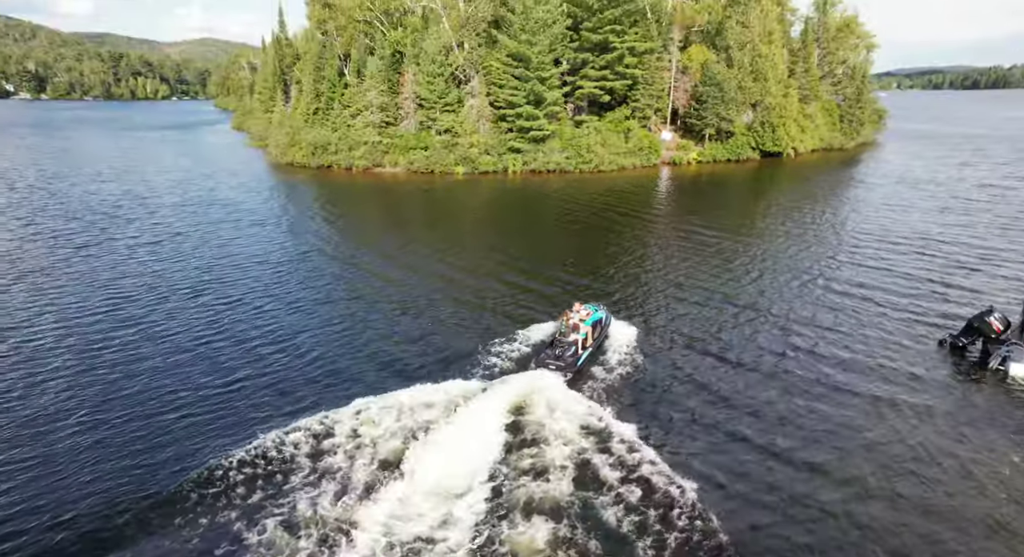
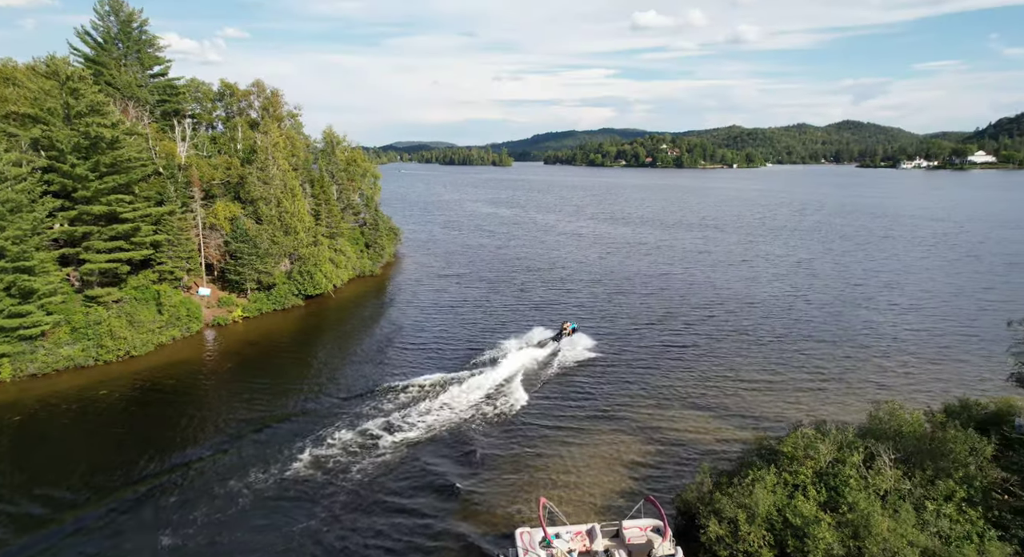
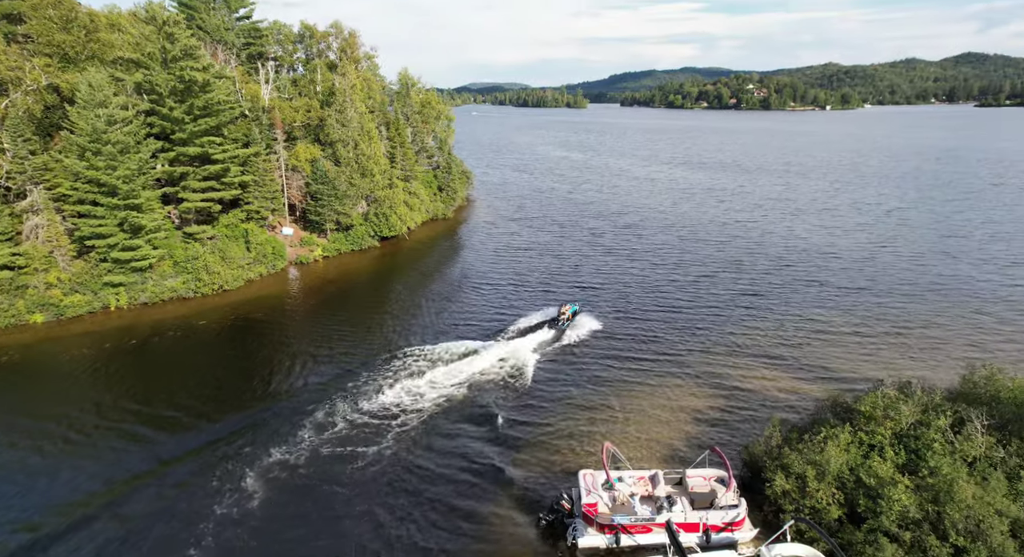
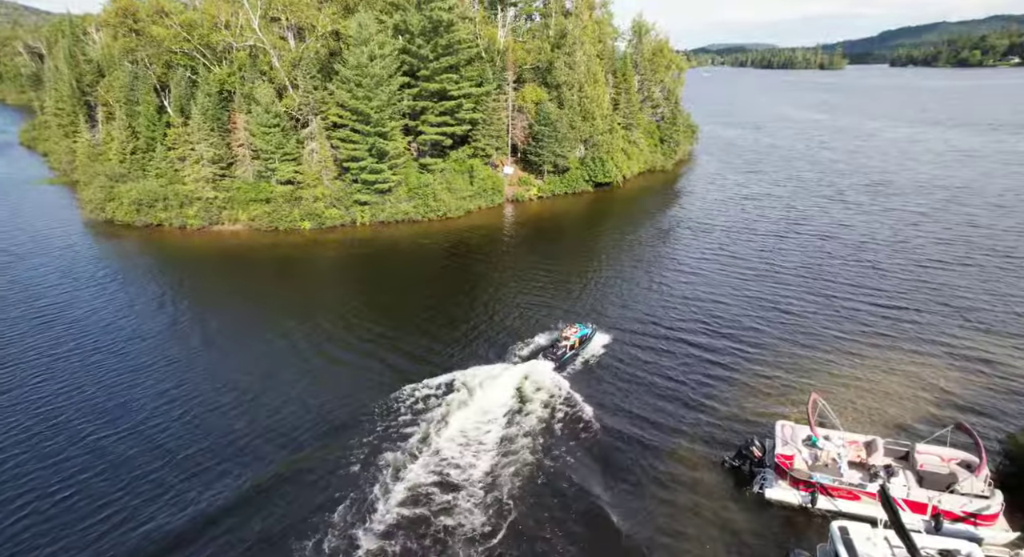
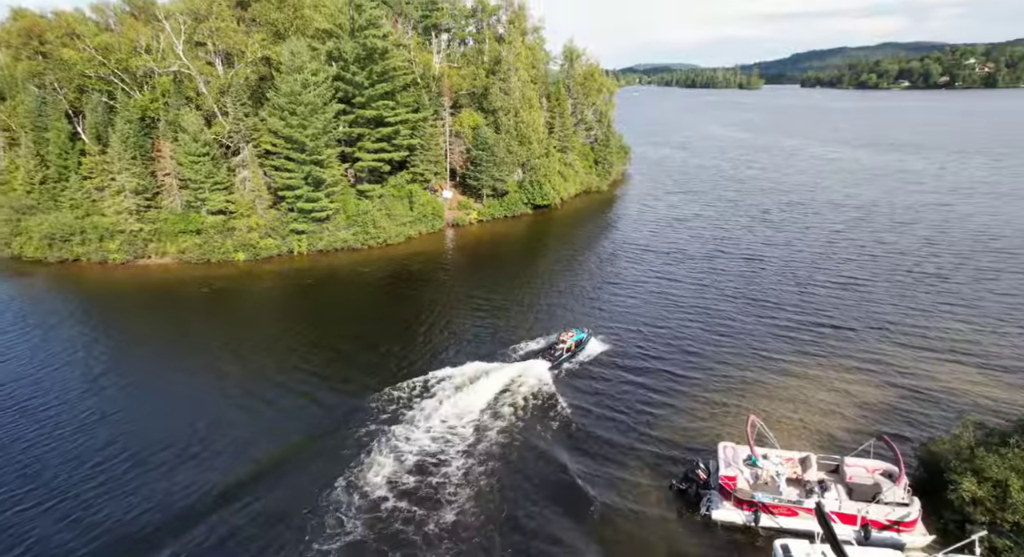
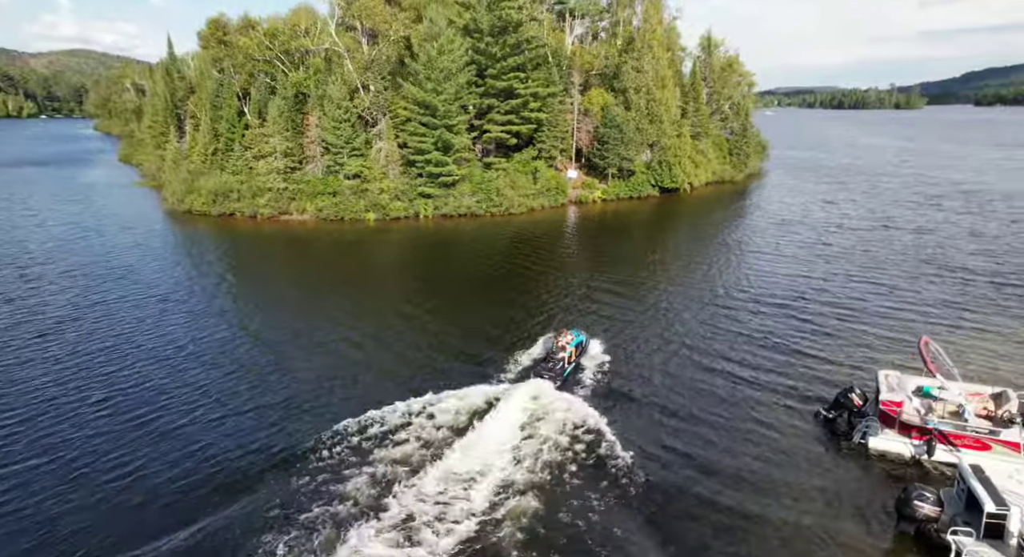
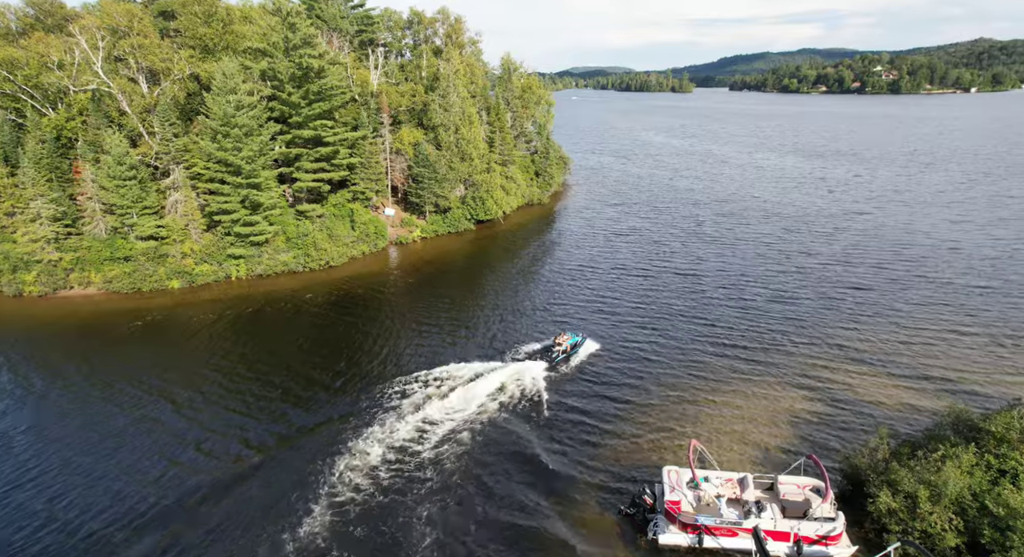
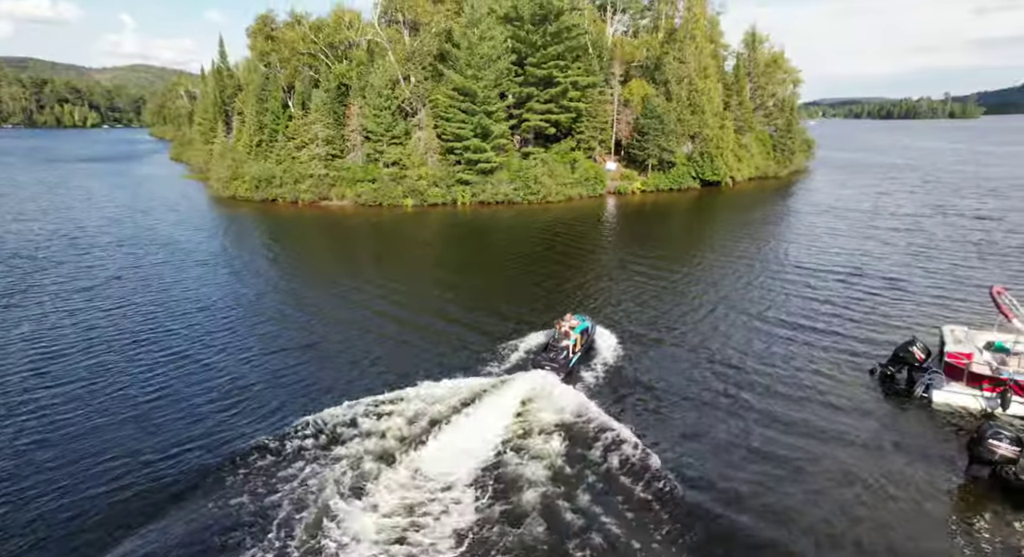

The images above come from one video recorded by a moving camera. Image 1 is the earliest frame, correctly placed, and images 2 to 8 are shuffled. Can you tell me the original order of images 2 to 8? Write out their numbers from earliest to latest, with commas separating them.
8, 6, 4, 5, 7, 3, 2
